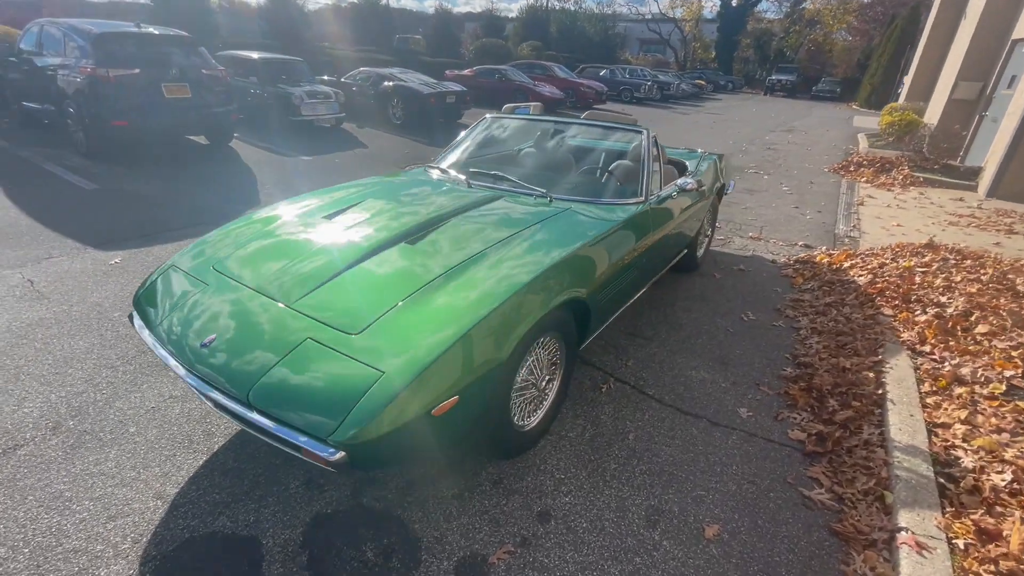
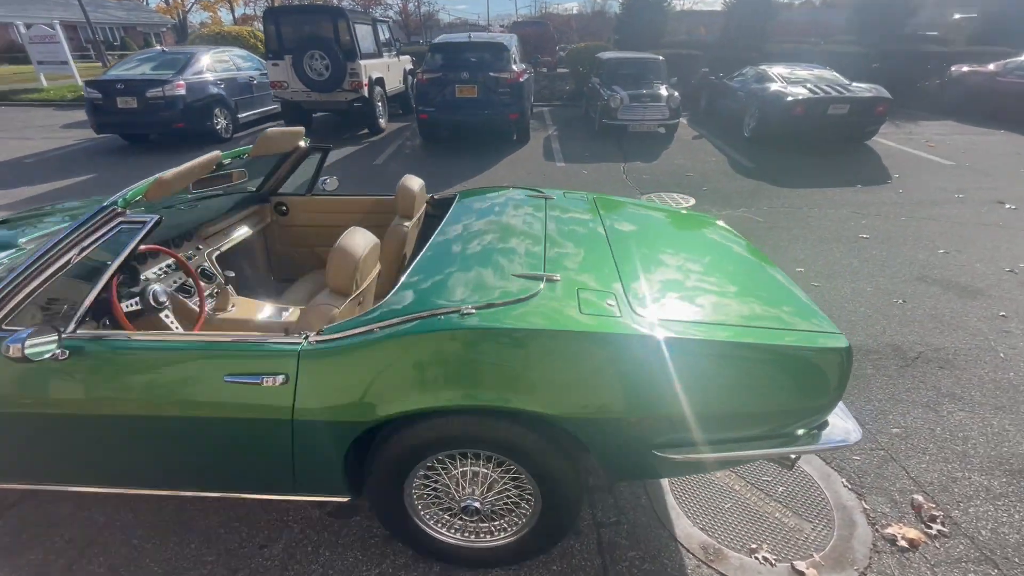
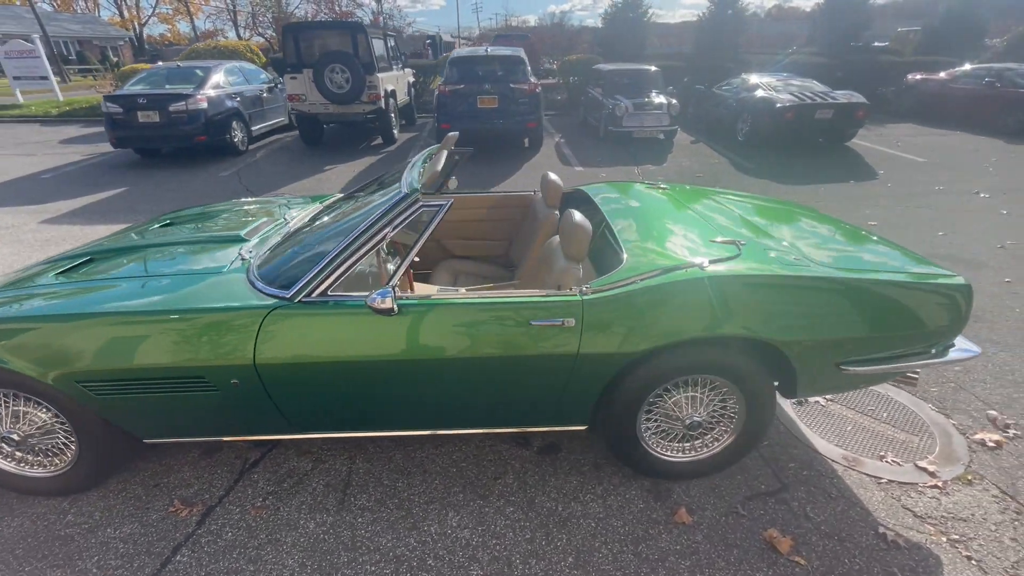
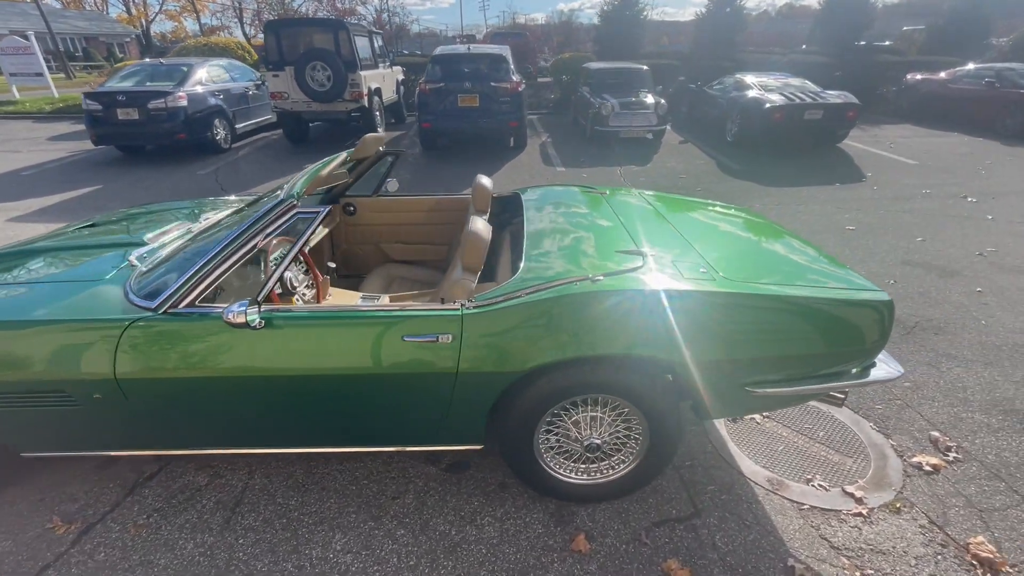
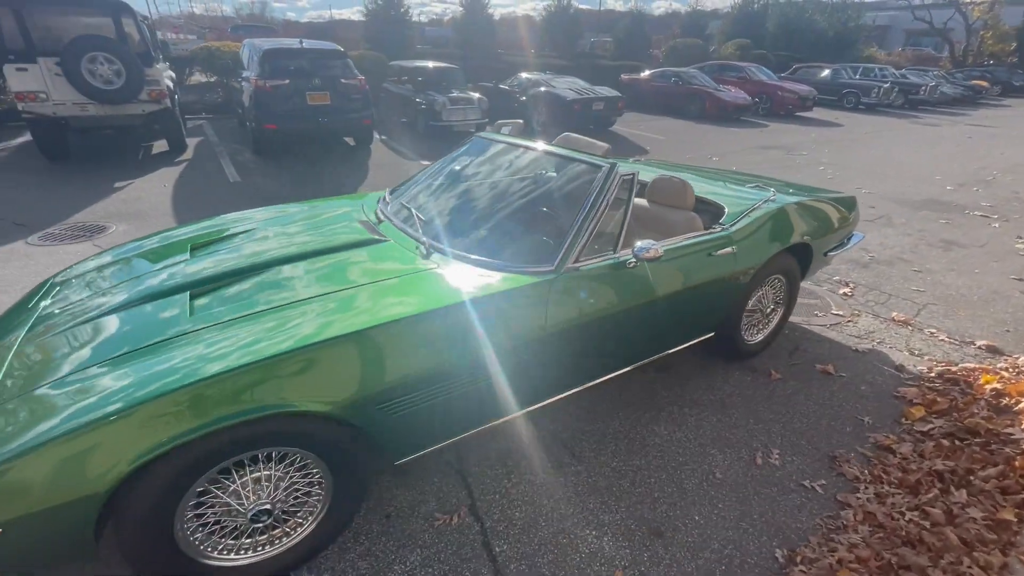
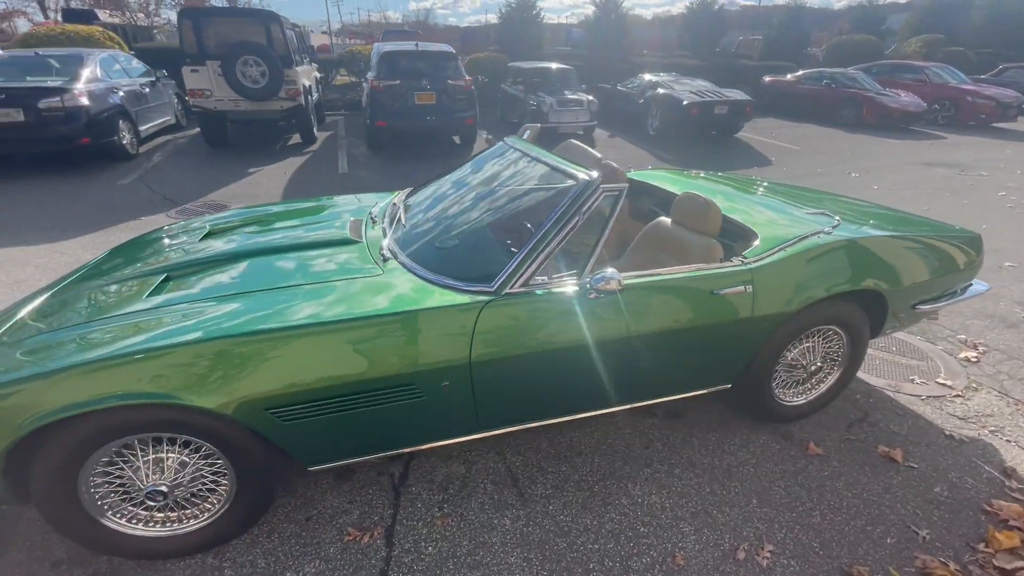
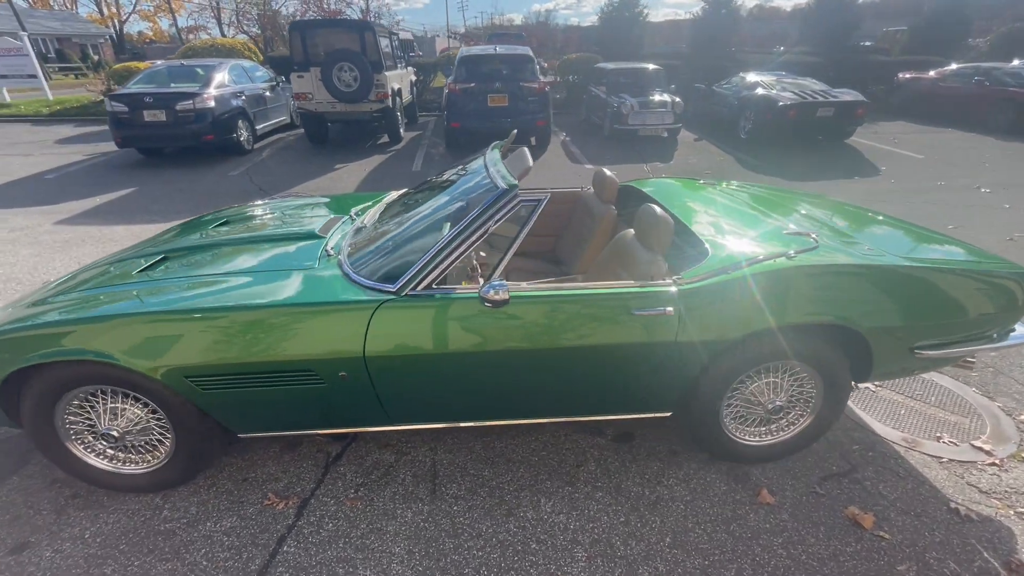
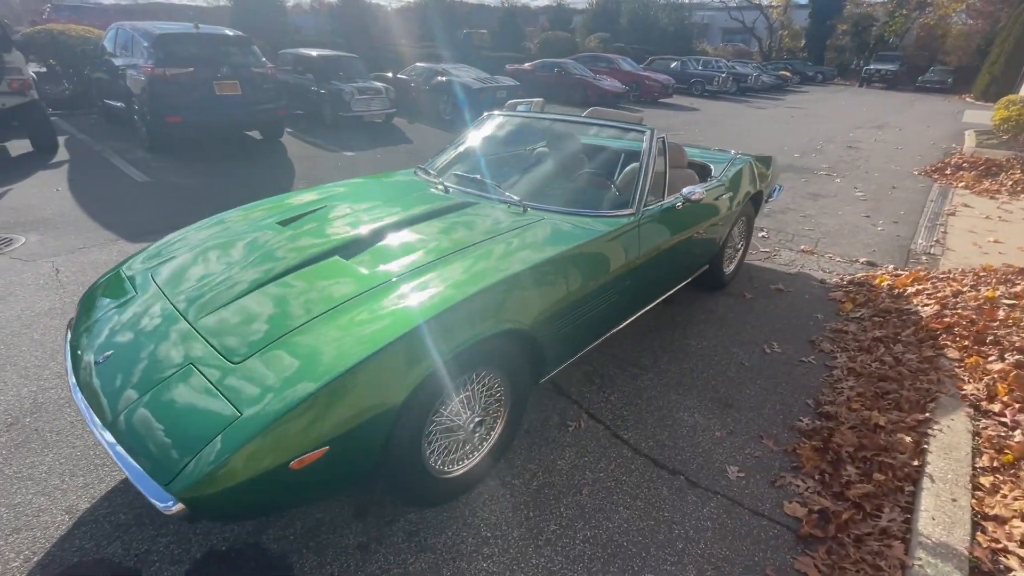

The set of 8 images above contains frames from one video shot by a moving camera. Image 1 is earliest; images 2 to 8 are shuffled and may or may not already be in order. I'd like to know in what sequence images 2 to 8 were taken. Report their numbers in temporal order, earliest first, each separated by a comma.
8, 5, 6, 7, 3, 4, 2
